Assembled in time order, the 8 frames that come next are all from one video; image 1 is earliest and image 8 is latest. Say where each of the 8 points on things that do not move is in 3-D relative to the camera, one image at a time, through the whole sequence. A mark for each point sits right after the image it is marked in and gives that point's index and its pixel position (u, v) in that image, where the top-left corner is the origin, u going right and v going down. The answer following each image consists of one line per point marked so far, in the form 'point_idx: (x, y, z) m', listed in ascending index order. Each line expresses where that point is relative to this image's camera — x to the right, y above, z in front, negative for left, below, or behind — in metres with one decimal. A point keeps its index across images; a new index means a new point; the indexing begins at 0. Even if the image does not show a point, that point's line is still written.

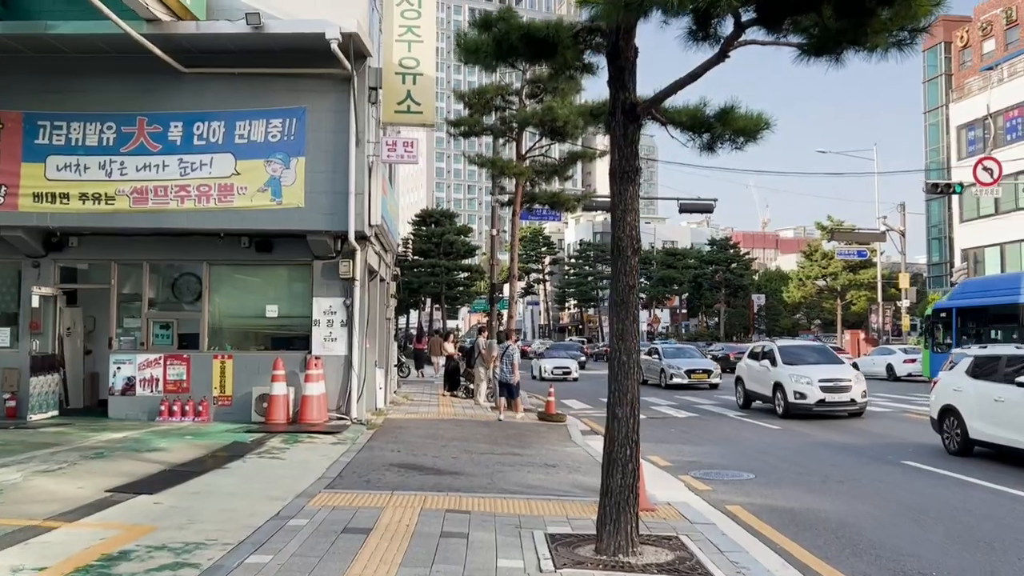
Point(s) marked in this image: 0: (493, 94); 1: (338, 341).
0: (-0.4, +4.1, +19.2) m
1: (-2.8, -0.8, +14.6) m
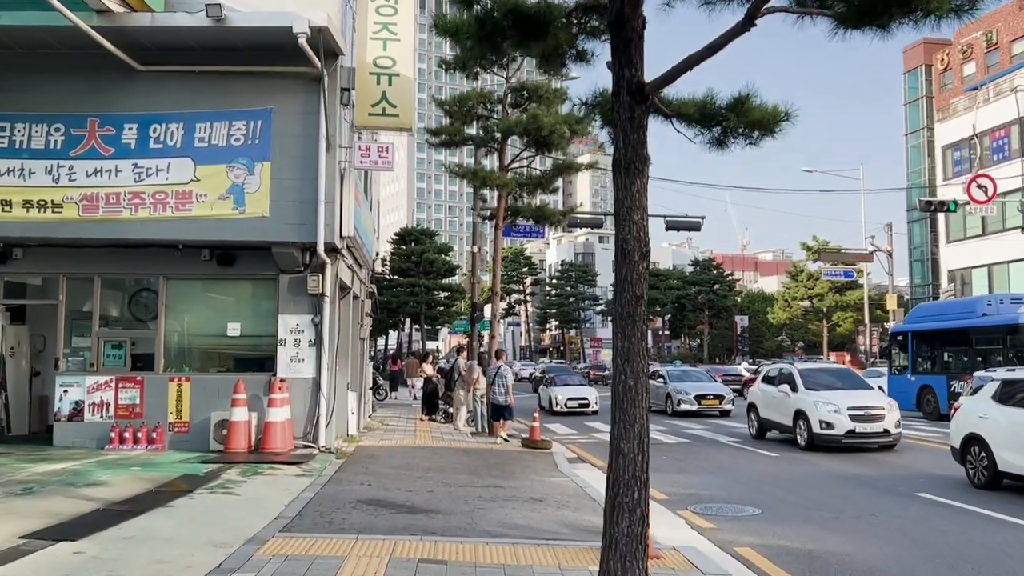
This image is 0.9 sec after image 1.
0: (-0.7, +3.7, +18.3) m
1: (-3.0, -1.1, +13.4) m
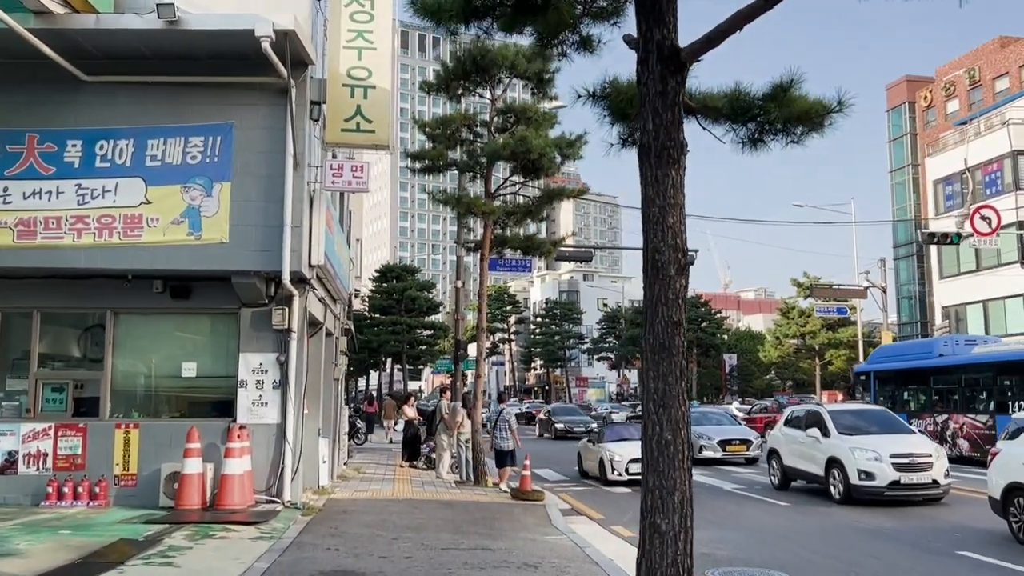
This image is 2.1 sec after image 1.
0: (-1.0, +3.0, +17.1) m
1: (-3.2, -1.5, +12.0) m
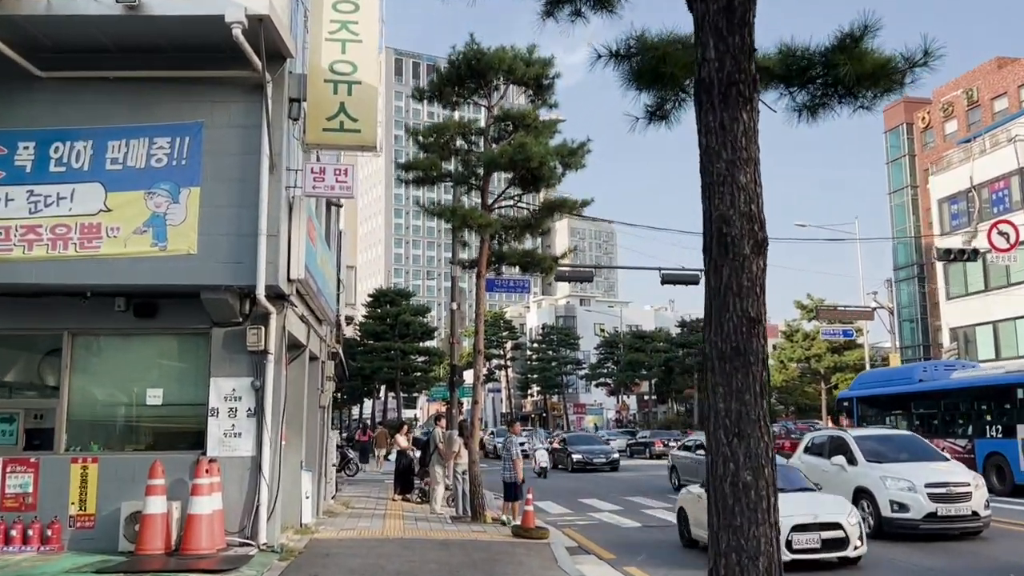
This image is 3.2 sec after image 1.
0: (-1.0, +2.7, +16.0) m
1: (-3.1, -1.7, +10.8) m
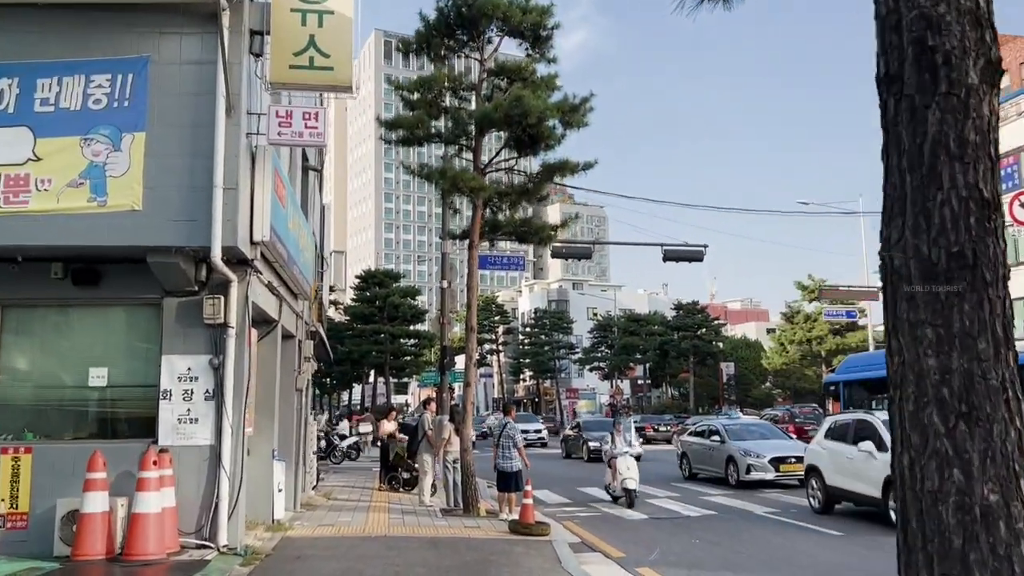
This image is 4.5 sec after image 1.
0: (-1.1, +3.2, +14.5) m
1: (-3.2, -1.4, +9.3) m
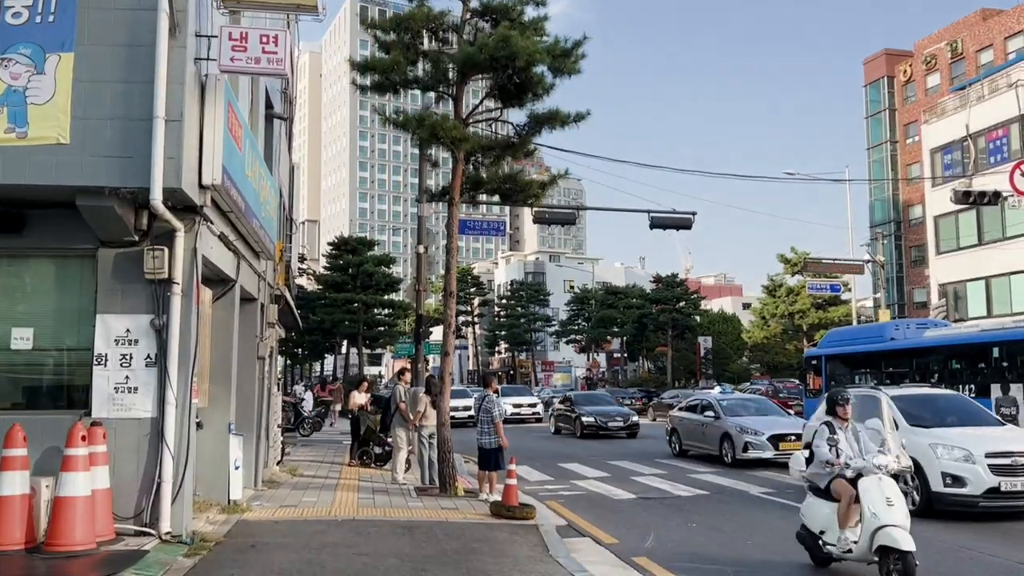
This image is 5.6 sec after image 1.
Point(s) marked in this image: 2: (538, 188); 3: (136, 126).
0: (-1.3, +3.7, +13.2) m
1: (-3.3, -0.9, +8.1) m
2: (+0.4, +1.5, +14.3) m
3: (-3.1, +1.3, +7.6) m
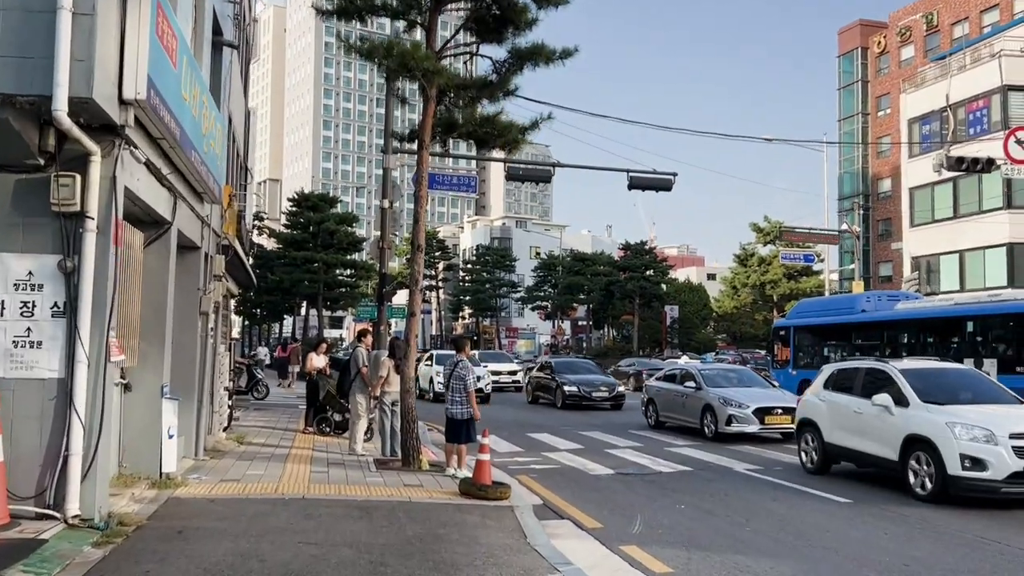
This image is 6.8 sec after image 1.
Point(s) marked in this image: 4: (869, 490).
0: (-1.6, +4.3, +11.8) m
1: (-3.4, -0.4, +6.8) m
2: (0.0, +2.2, +13.0) m
3: (-3.2, +1.8, +6.2) m
4: (+4.3, -2.4, +11.1) m
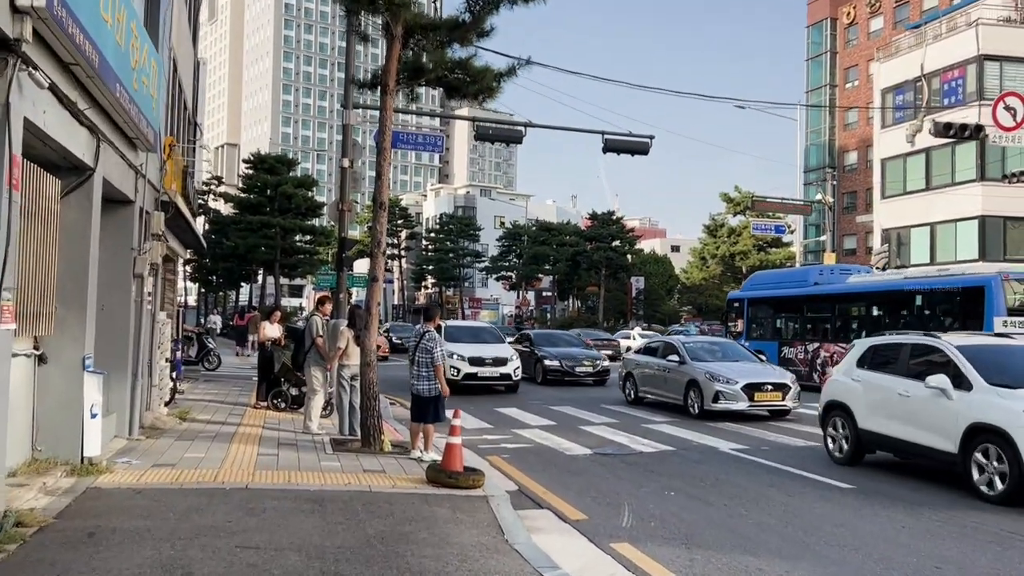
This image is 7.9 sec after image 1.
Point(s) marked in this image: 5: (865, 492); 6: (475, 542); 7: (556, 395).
0: (-1.8, +4.8, +10.4) m
1: (-3.5, -0.1, +5.5) m
2: (-0.3, +2.6, +11.8) m
3: (-3.2, +2.1, +4.8) m
4: (+4.0, -2.1, +10.2) m
5: (+3.6, -2.1, +9.4) m
6: (-0.3, -1.9, +6.8) m
7: (+0.9, -2.2, +18.9) m
